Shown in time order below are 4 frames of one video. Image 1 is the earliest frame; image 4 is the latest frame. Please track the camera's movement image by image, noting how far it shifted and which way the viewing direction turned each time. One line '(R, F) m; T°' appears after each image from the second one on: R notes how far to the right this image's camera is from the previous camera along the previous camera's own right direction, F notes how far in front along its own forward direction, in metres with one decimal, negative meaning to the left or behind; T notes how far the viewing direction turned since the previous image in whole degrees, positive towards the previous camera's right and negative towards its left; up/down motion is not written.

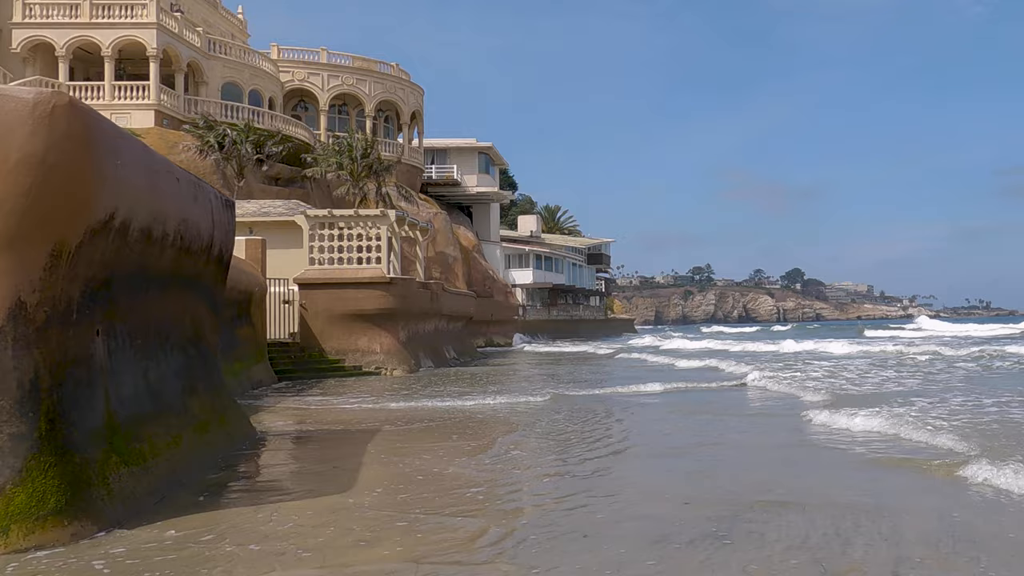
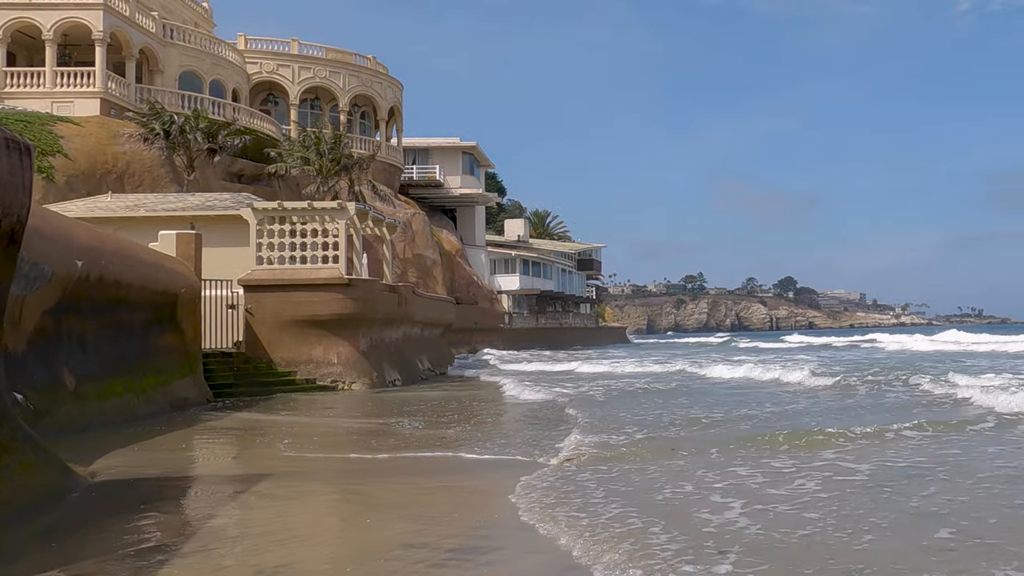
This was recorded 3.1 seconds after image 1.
(+0.4, +2.2) m; +1°
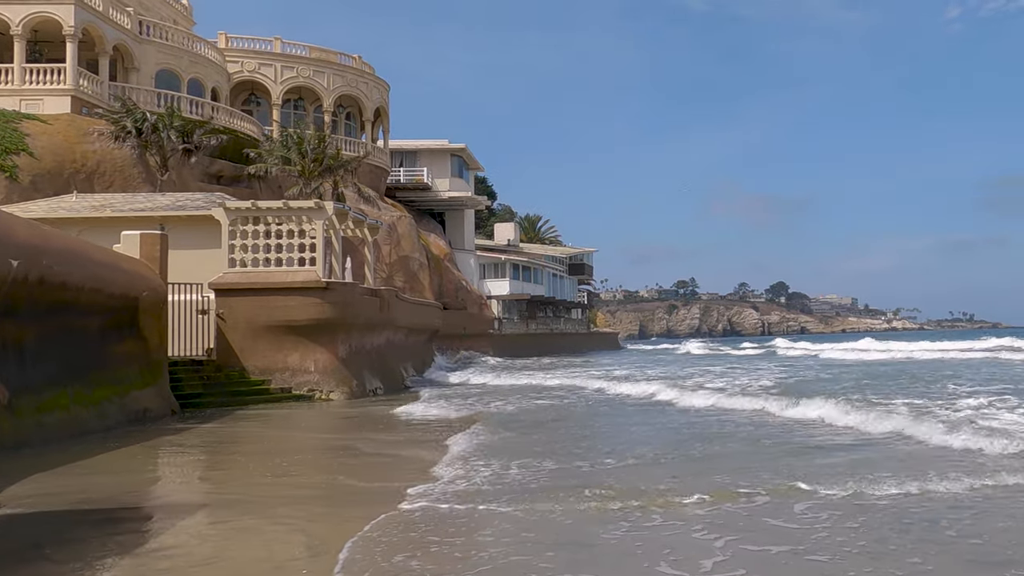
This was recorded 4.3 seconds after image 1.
(+0.1, +0.9) m; +1°
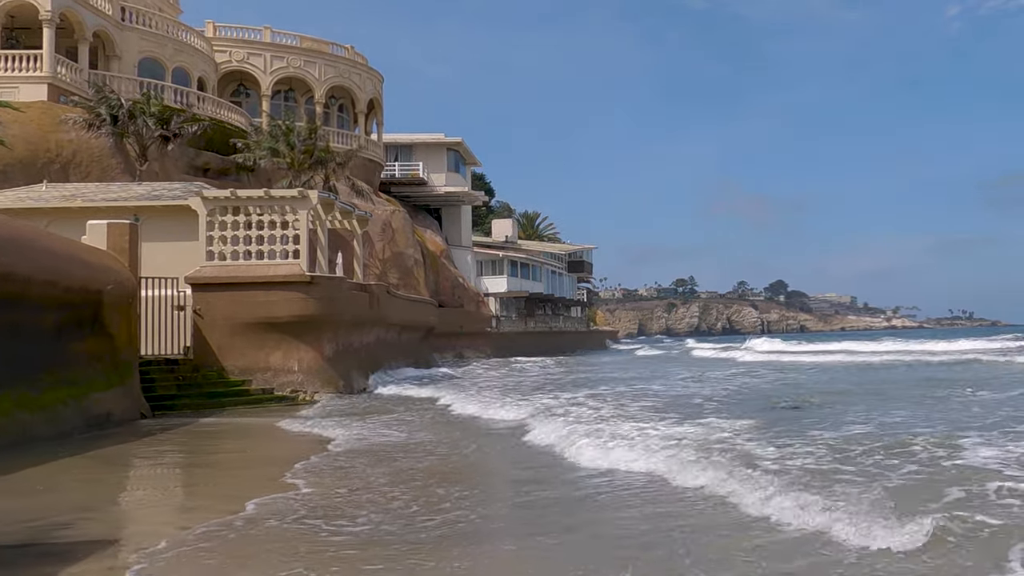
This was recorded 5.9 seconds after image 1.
(0.0, +1.0) m; 0°
